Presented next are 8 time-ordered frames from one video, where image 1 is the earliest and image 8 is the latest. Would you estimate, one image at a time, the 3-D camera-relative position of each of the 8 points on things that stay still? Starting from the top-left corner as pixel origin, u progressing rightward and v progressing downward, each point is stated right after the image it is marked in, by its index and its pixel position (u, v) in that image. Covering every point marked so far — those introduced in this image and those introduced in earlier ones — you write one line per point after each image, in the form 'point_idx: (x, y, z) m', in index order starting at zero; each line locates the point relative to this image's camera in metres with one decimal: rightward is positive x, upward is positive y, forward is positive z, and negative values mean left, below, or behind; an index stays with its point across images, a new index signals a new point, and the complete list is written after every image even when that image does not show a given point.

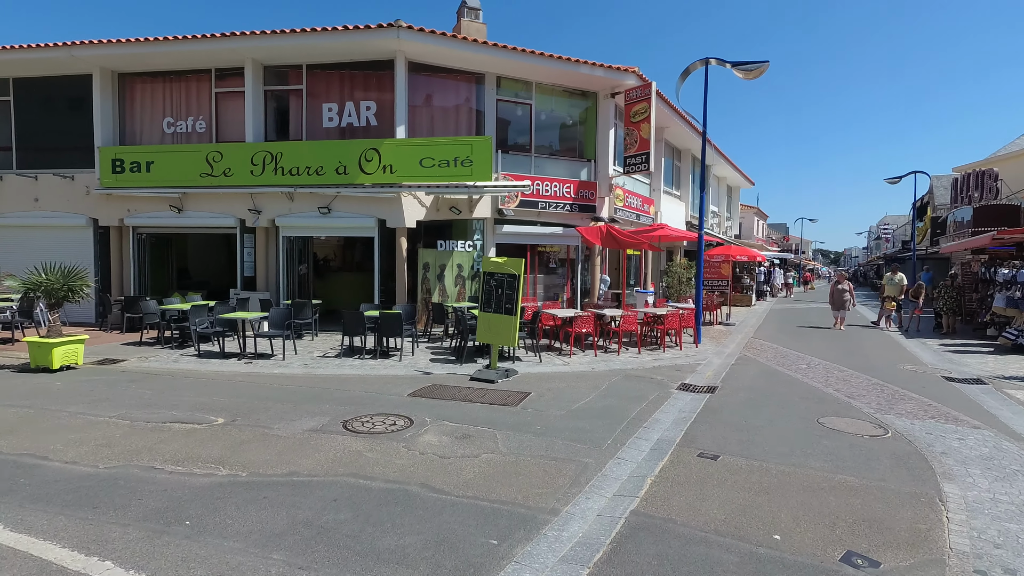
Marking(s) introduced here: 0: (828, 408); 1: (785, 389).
0: (+3.8, -1.5, +6.6) m
1: (+3.8, -1.4, +7.7) m
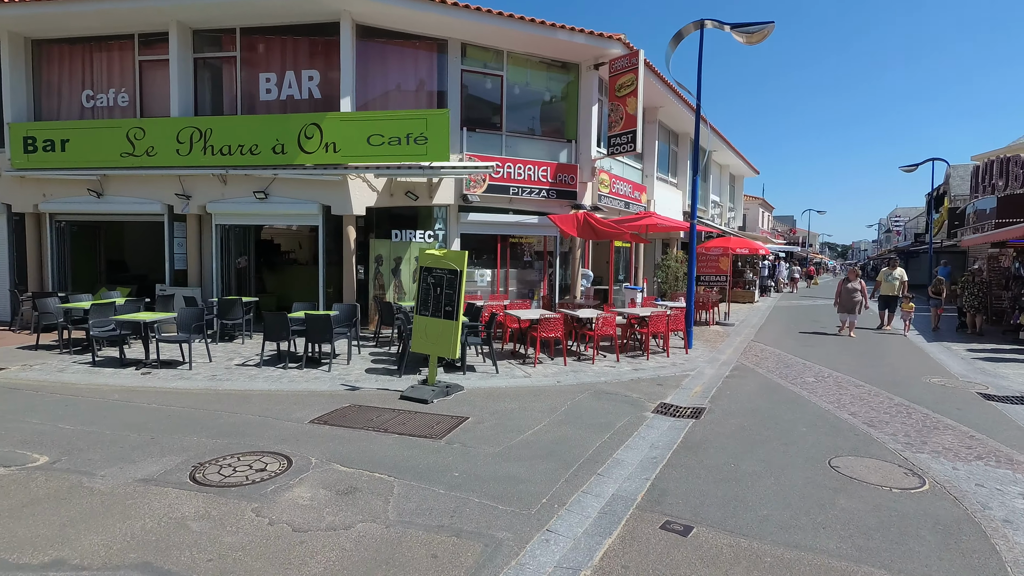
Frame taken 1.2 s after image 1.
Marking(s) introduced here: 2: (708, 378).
0: (+3.1, -1.5, +5.2) m
1: (+3.1, -1.4, +6.2) m
2: (+2.8, -1.3, +8.0) m
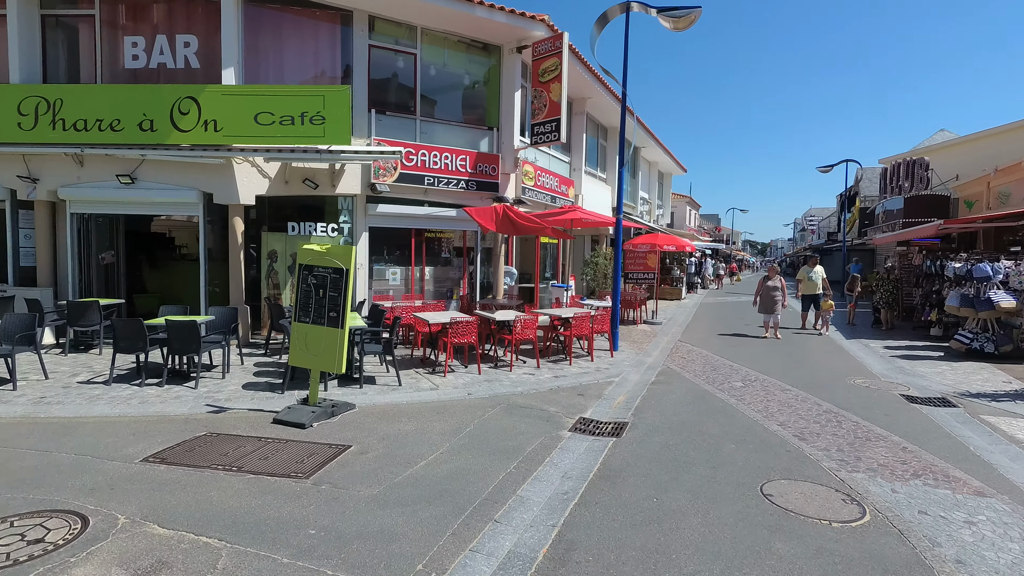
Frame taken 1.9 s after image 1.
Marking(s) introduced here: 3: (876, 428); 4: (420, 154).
0: (+2.2, -1.5, +4.6) m
1: (+2.1, -1.4, +5.7) m
2: (+1.6, -1.3, +7.4) m
3: (+3.7, -1.4, +5.7) m
4: (-1.7, +2.5, +10.3) m
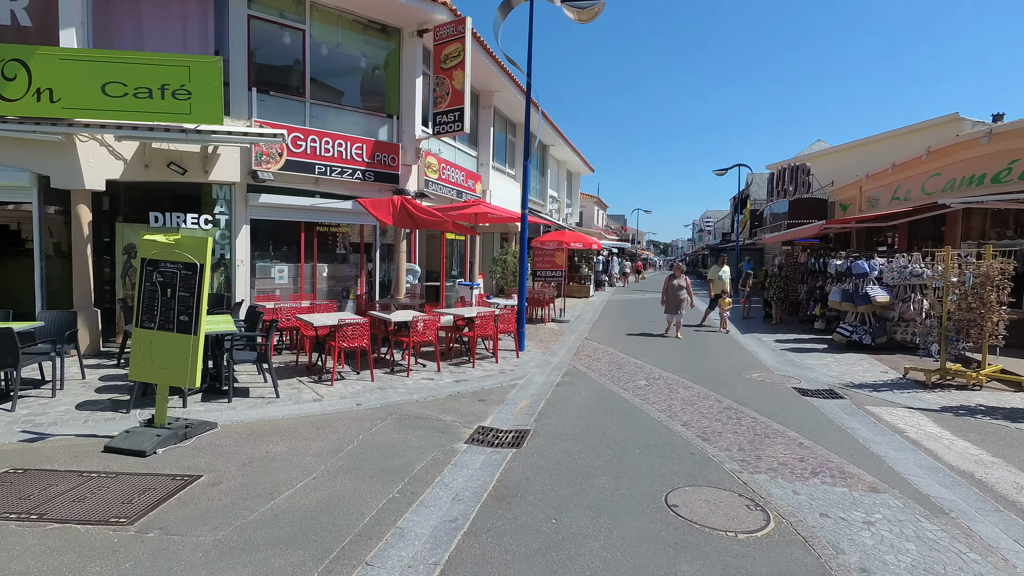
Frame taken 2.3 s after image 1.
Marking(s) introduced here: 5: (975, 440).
0: (+1.3, -1.4, +4.4) m
1: (+1.1, -1.4, +5.4) m
2: (+0.3, -1.3, +7.0) m
3: (+2.7, -1.4, +5.7) m
4: (-3.4, +2.5, +9.3) m
5: (+4.6, -1.5, +5.5) m
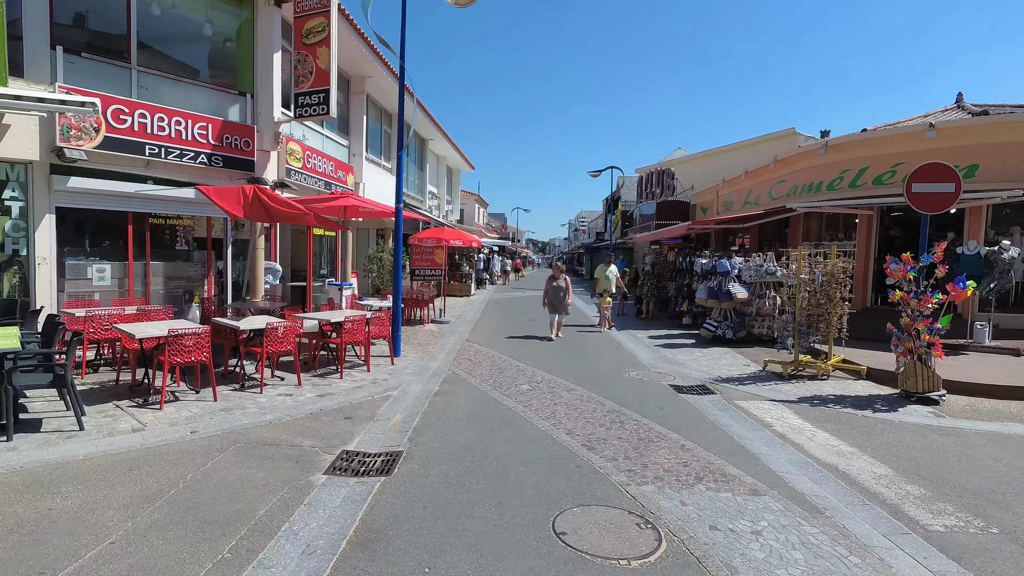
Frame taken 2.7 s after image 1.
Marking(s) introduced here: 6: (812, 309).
0: (+0.4, -1.5, +4.0) m
1: (-0.1, -1.4, +5.0) m
2: (-1.2, -1.3, +6.4) m
3: (+1.4, -1.4, +5.6) m
4: (-5.4, +2.5, +7.8) m
5: (+3.4, -1.5, +5.8) m
6: (+4.5, -0.3, +8.2) m
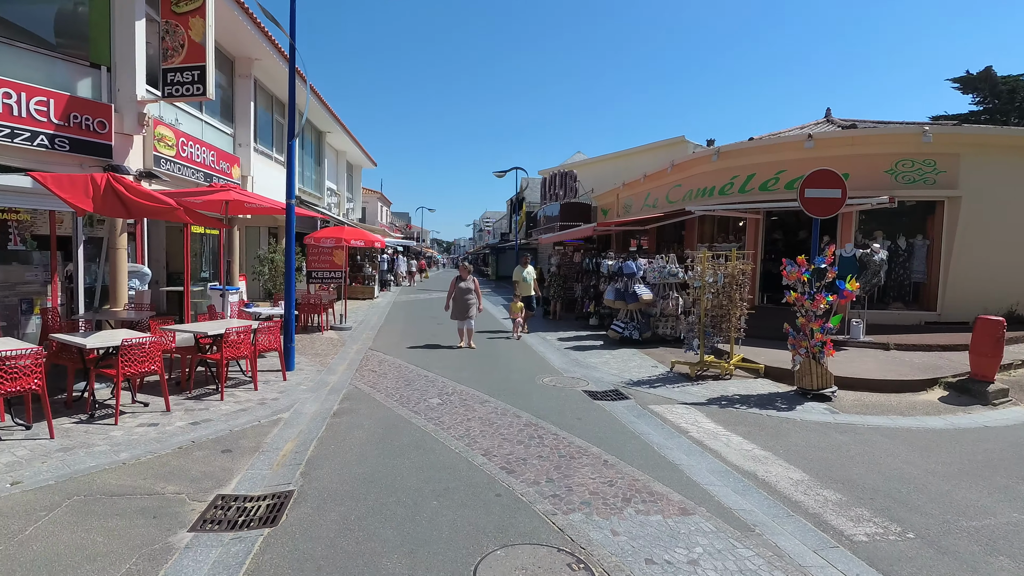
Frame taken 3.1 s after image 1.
0: (-0.2, -1.5, +3.6) m
1: (-0.8, -1.5, +4.4) m
2: (-2.1, -1.4, +5.7) m
3: (+0.6, -1.5, +5.3) m
4: (-6.5, +2.4, +6.4) m
5: (+2.5, -1.6, +5.9) m
6: (+3.1, -0.4, +8.4) m
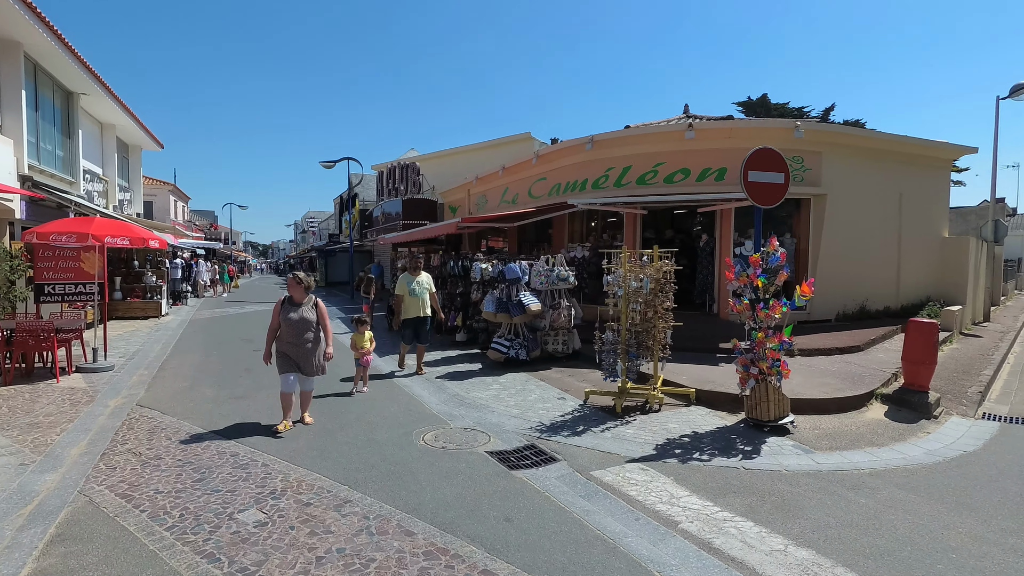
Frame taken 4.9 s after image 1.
0: (-0.1, -1.6, +1.0) m
1: (-1.0, -1.6, +1.6) m
2: (-2.6, -1.6, +2.4) m
3: (+0.1, -1.6, +2.9) m
4: (-7.1, +2.0, +1.8) m
5: (+1.7, -1.6, +4.0) m
6: (+1.5, -0.5, +6.6) m
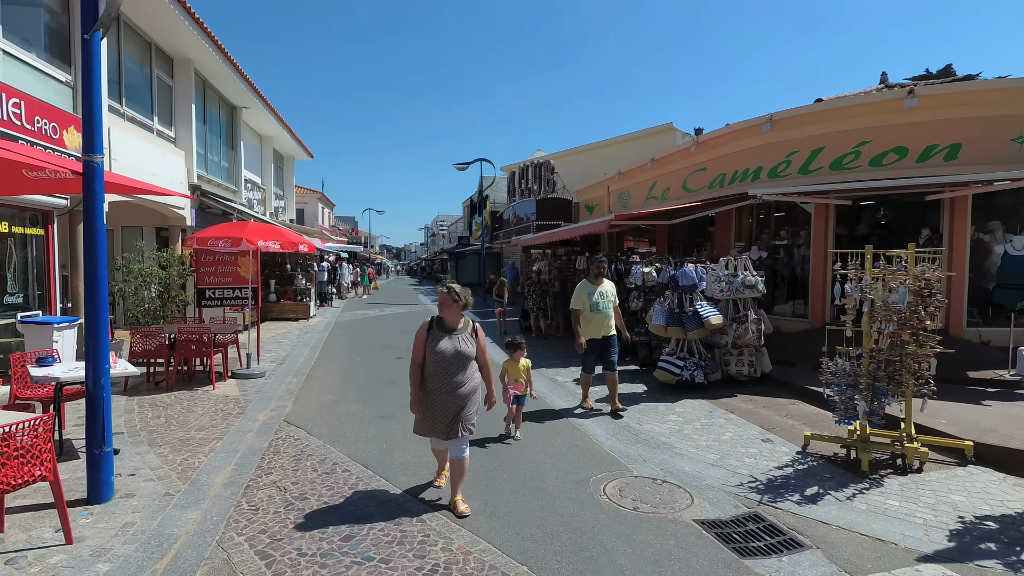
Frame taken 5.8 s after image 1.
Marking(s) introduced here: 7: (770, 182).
0: (+0.5, -1.7, -0.2) m
1: (-0.2, -1.7, +0.6) m
2: (-1.6, -1.7, +1.7) m
3: (+1.1, -1.7, +1.5) m
4: (-6.1, +2.0, +2.0) m
5: (+3.0, -1.7, +2.3) m
6: (+3.3, -0.6, +4.9) m
7: (+5.1, +2.1, +10.9) m
